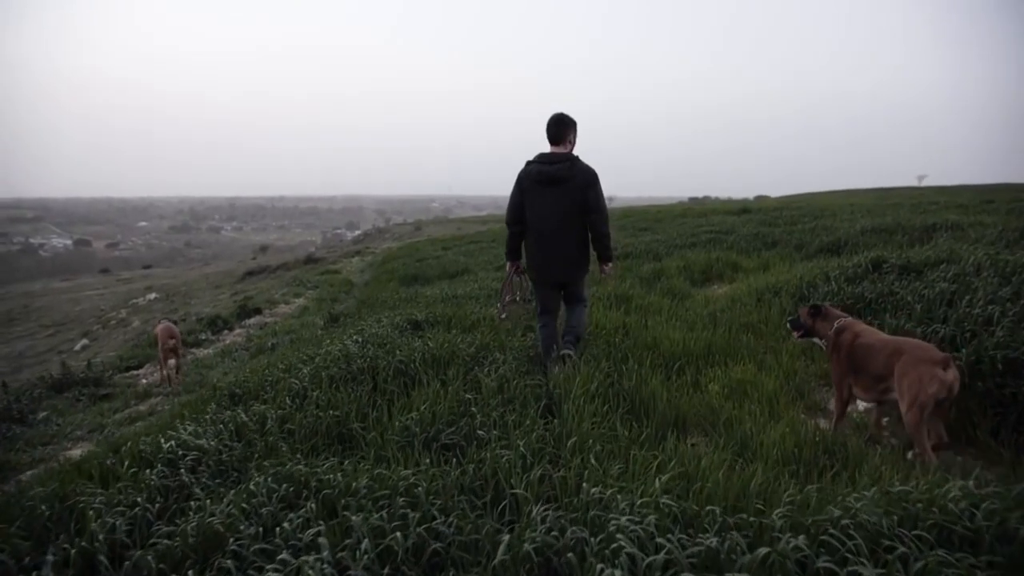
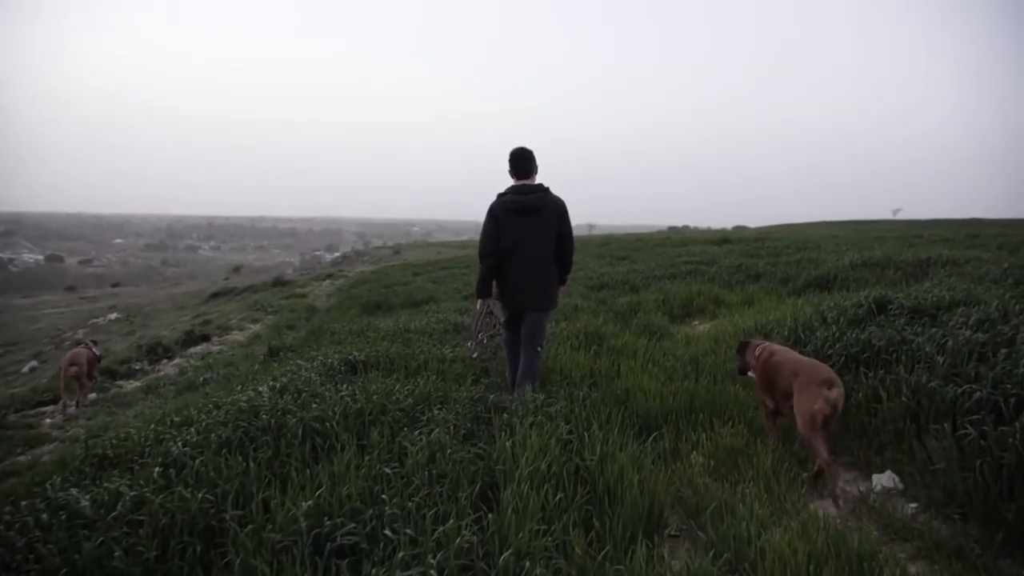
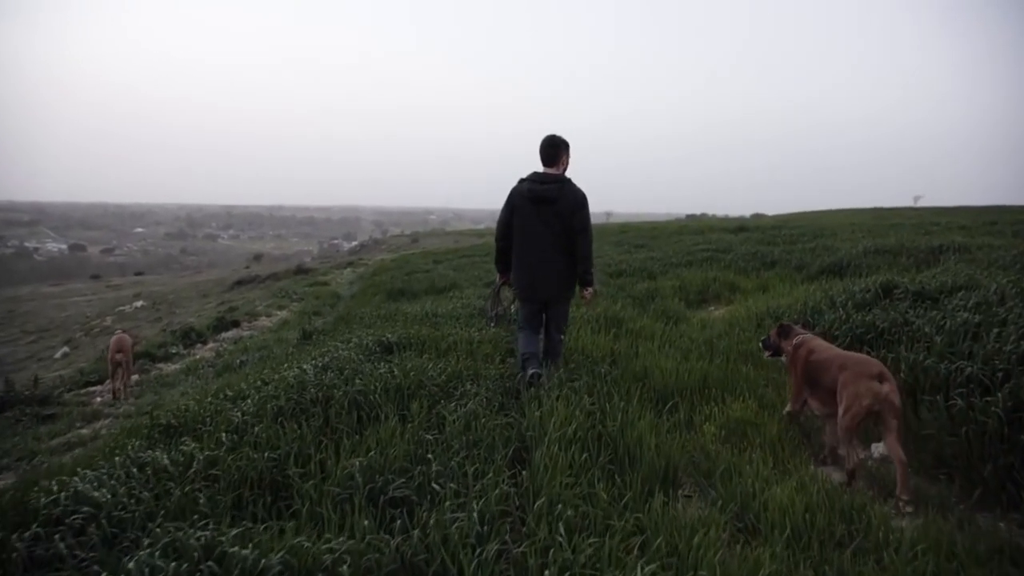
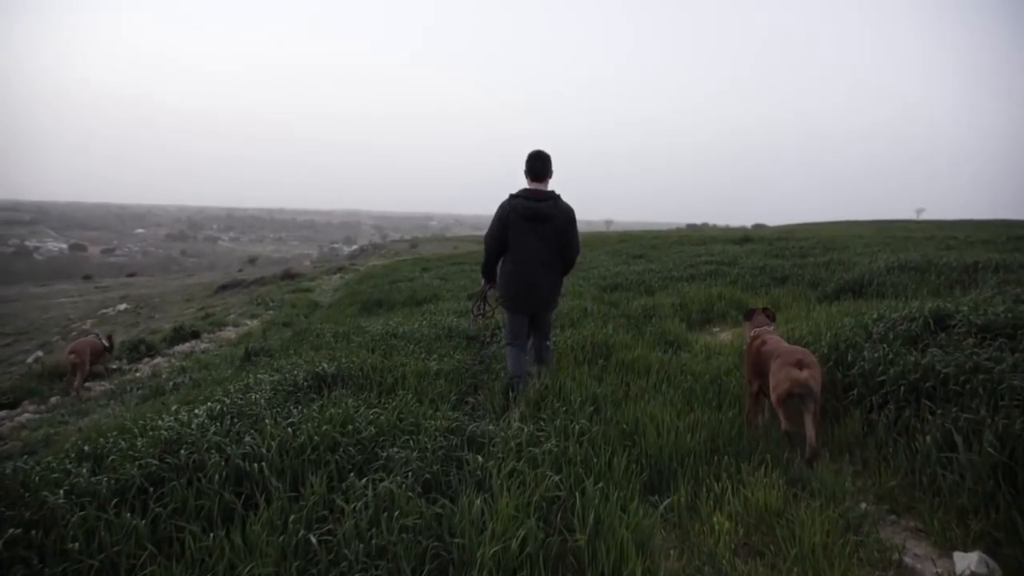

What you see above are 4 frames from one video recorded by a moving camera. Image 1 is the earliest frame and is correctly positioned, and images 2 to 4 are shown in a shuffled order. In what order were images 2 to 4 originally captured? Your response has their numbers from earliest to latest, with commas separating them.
3, 2, 4
